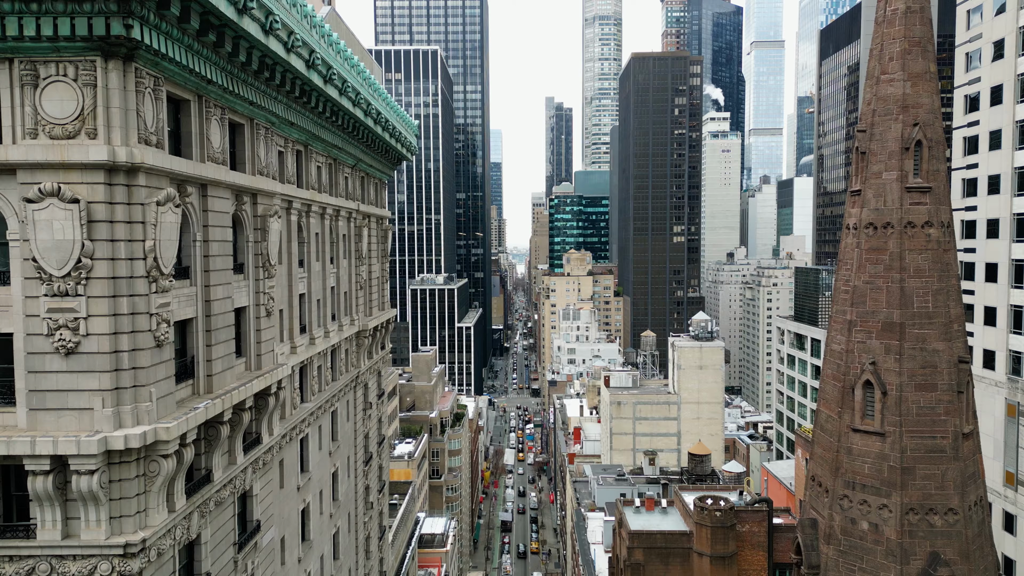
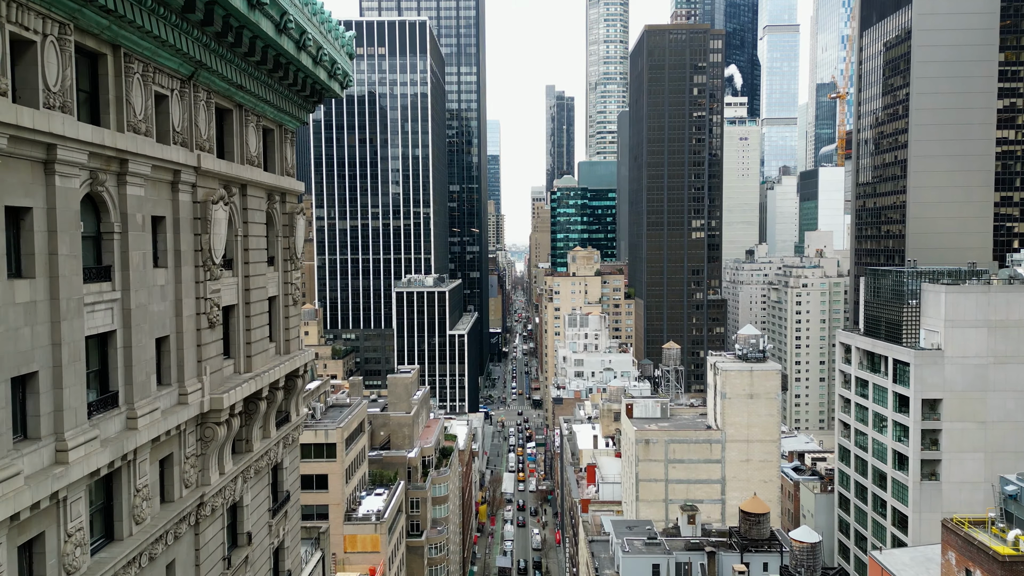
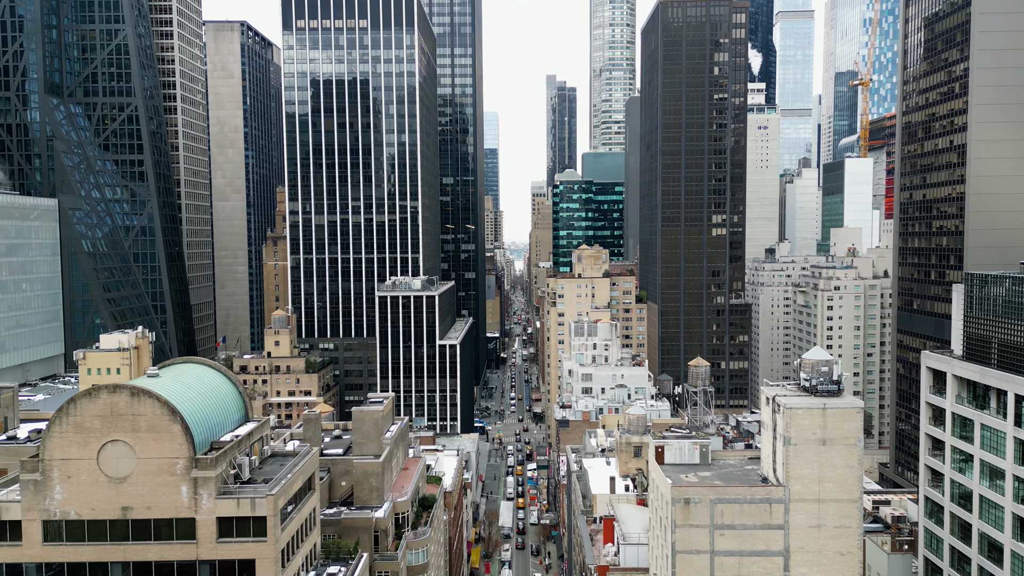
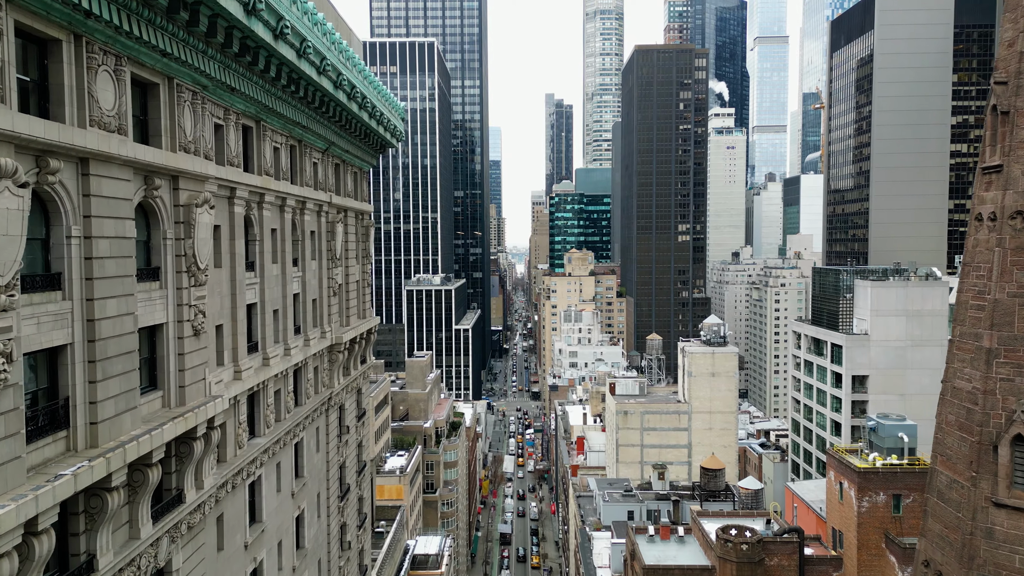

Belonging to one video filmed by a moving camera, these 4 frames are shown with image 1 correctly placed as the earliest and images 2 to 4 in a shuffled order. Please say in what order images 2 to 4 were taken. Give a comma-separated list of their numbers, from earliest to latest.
4, 2, 3
